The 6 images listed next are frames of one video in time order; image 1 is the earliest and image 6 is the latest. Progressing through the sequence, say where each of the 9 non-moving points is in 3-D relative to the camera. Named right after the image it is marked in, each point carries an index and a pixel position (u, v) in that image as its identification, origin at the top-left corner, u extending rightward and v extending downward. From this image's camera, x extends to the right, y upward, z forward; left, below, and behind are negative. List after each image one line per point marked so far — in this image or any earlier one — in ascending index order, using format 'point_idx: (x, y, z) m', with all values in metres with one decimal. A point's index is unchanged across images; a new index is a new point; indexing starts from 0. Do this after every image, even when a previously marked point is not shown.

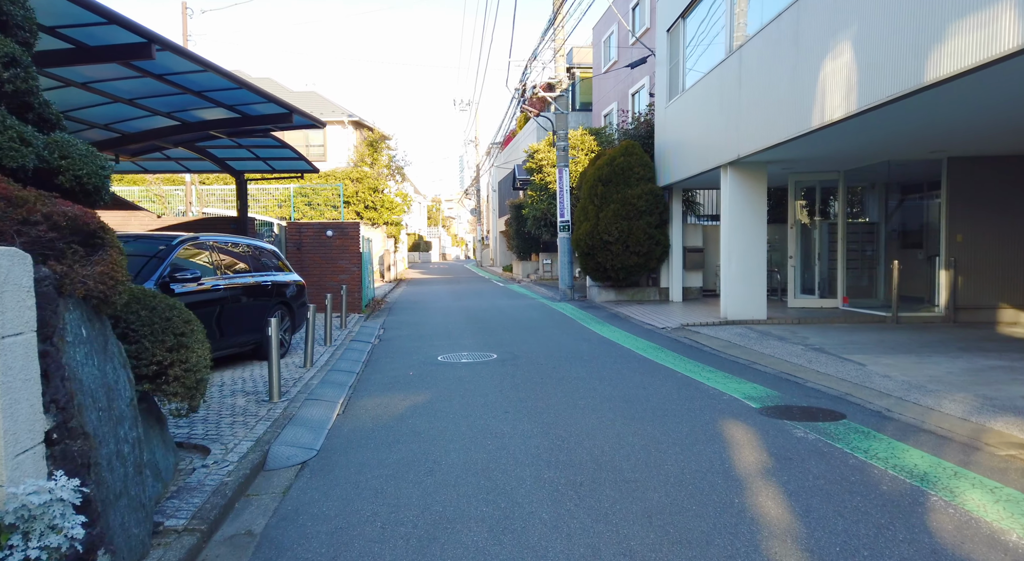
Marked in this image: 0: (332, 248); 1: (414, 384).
0: (-4.6, +0.8, +17.8) m
1: (-1.2, -1.3, +8.9) m
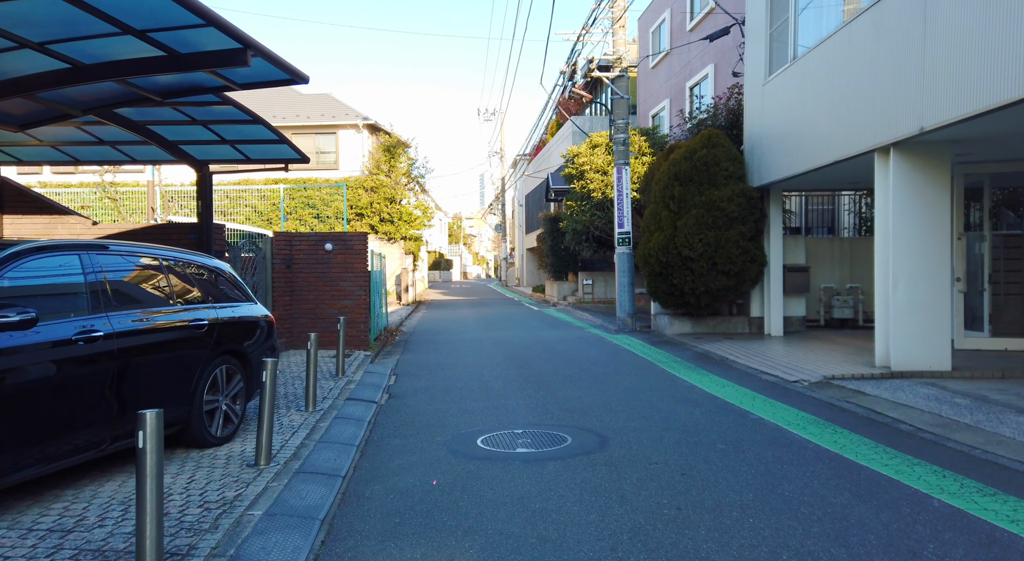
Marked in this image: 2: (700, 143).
0: (-3.6, +0.3, +13.8) m
1: (-0.5, -1.6, +4.8) m
2: (+3.9, +2.9, +14.4) m
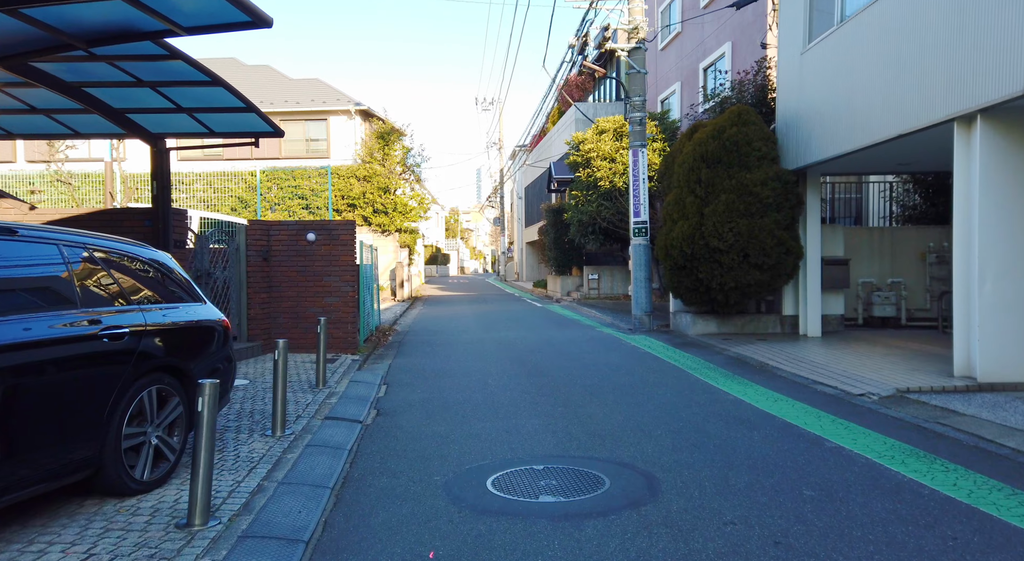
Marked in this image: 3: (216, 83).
0: (-3.5, +0.4, +12.2) m
1: (-0.3, -1.6, +3.3) m
2: (+4.0, +3.0, +12.9) m
3: (-3.3, +2.2, +7.8) m
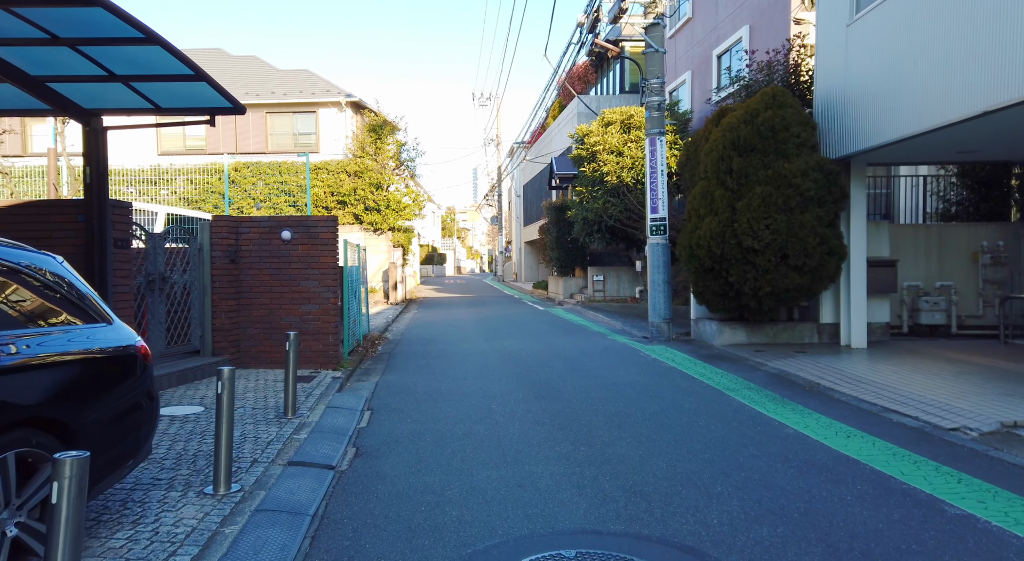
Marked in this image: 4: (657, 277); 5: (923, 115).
0: (-3.4, +0.3, +10.6) m
1: (-0.2, -1.7, +1.7) m
2: (+4.1, +2.9, +11.3) m
3: (-3.2, +2.1, +6.2) m
4: (+2.8, +0.1, +13.6) m
5: (+5.5, +2.2, +9.4) m
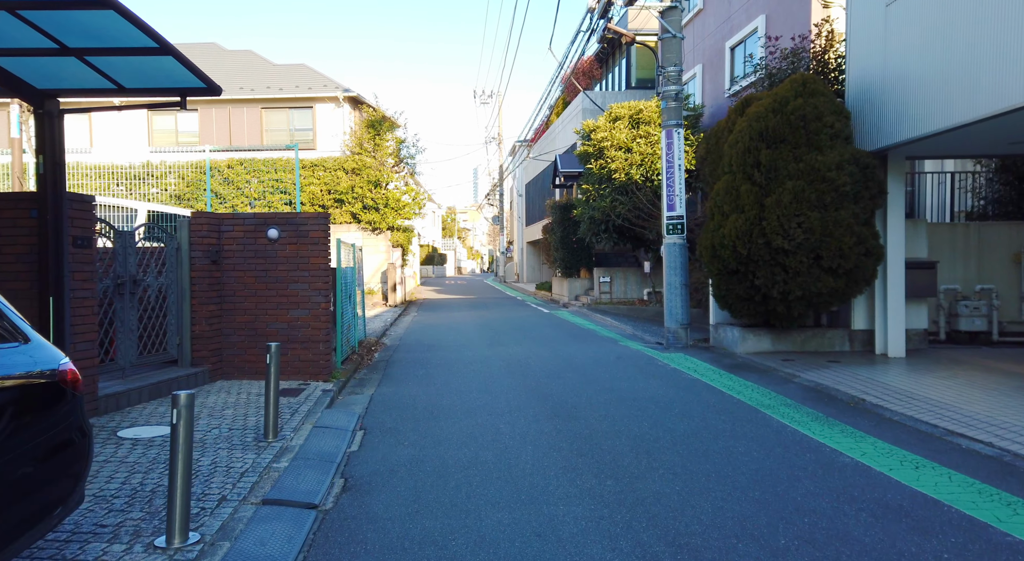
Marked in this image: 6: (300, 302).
0: (-3.3, +0.3, +9.7) m
1: (-0.1, -1.7, +0.8) m
2: (+4.2, +2.9, +10.4) m
3: (-3.1, +2.1, +5.3) m
4: (+2.9, 0.0, +12.6) m
5: (+5.6, +2.2, +8.5) m
6: (-3.0, -0.3, +9.7) m
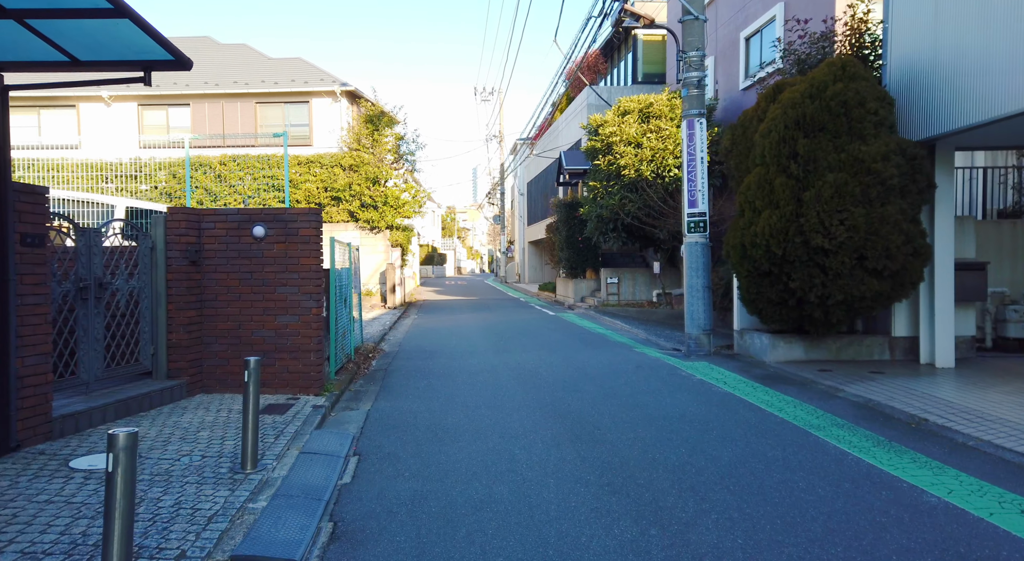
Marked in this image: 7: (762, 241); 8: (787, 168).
0: (-3.1, +0.2, +8.8) m
1: (+0.1, -1.8, -0.2) m
2: (+4.3, +2.8, +9.4) m
3: (-3.0, +2.1, +4.3) m
4: (+3.1, 0.0, +11.7) m
5: (+5.8, +2.1, +7.5) m
6: (-2.8, -0.3, +8.8) m
7: (+3.4, +0.5, +9.6) m
8: (+3.7, +1.5, +9.5) m
